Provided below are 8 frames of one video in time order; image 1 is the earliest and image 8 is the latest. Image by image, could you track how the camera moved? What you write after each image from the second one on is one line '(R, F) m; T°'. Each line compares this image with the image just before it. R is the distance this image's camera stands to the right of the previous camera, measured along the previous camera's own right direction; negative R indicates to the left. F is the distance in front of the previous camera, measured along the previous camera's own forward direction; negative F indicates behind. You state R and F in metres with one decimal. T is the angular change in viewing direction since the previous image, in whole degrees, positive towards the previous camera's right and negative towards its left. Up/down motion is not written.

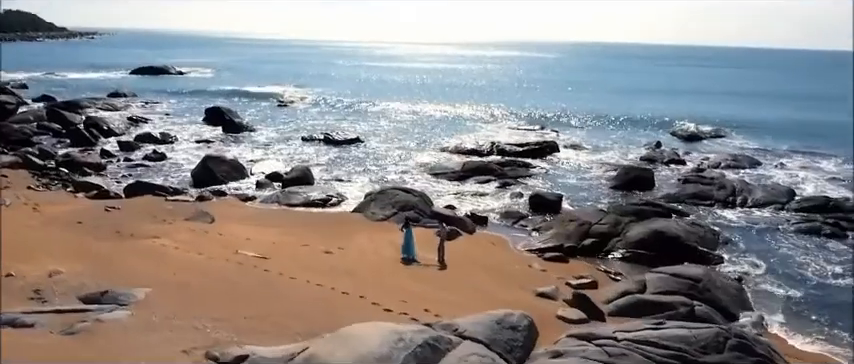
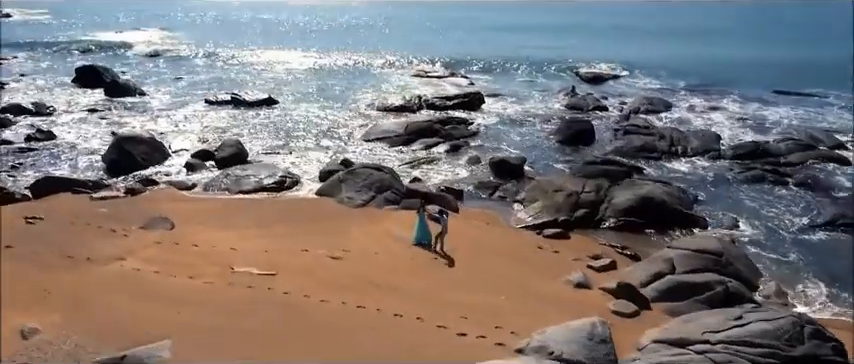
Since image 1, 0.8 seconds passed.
(-3.0, +1.6) m; +13°
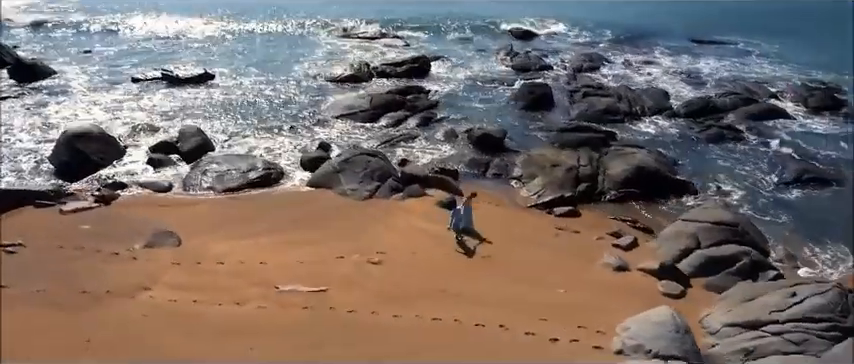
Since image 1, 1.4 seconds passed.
(-2.7, +0.7) m; +10°
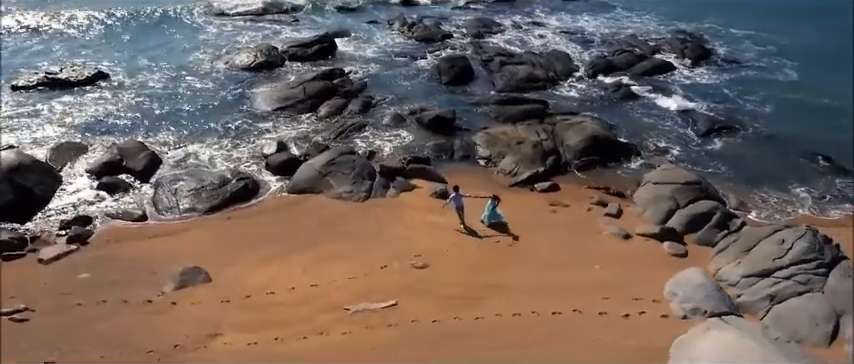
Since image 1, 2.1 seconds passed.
(-3.6, +0.1) m; +14°
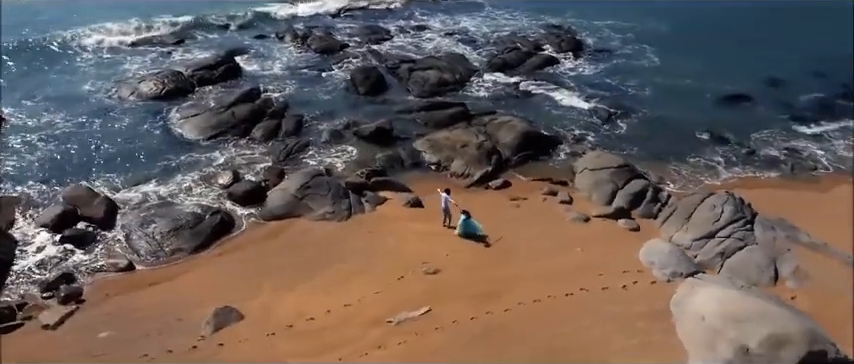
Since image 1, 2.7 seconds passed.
(-3.1, -0.8) m; +13°
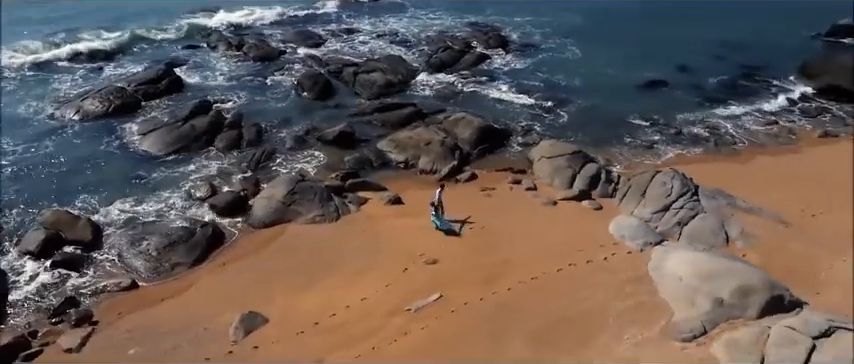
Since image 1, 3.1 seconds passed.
(-2.0, -0.9) m; +8°
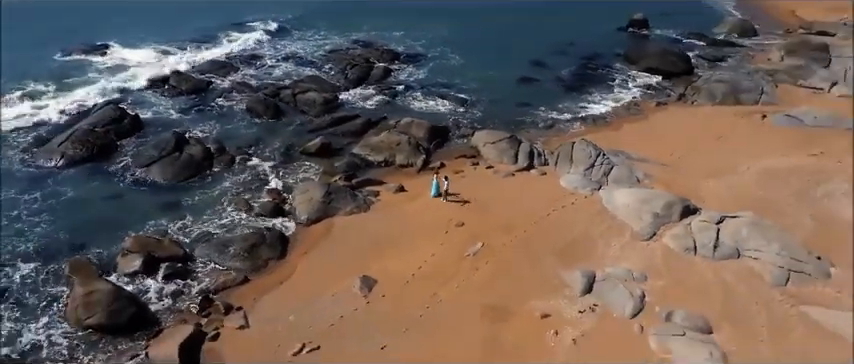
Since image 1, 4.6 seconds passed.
(-6.3, -4.4) m; +17°
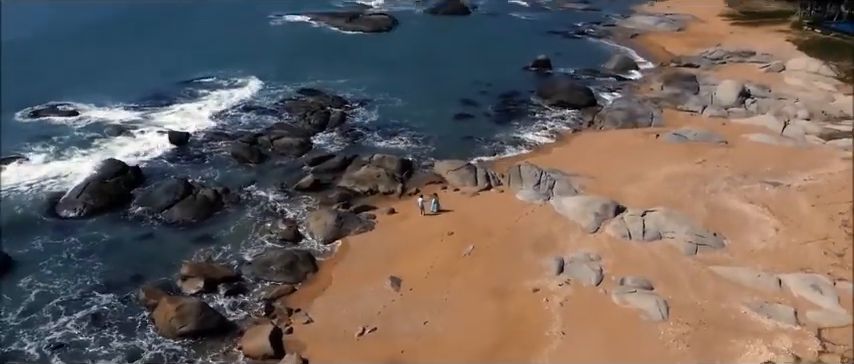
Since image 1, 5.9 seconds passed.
(-3.8, -4.9) m; +9°
